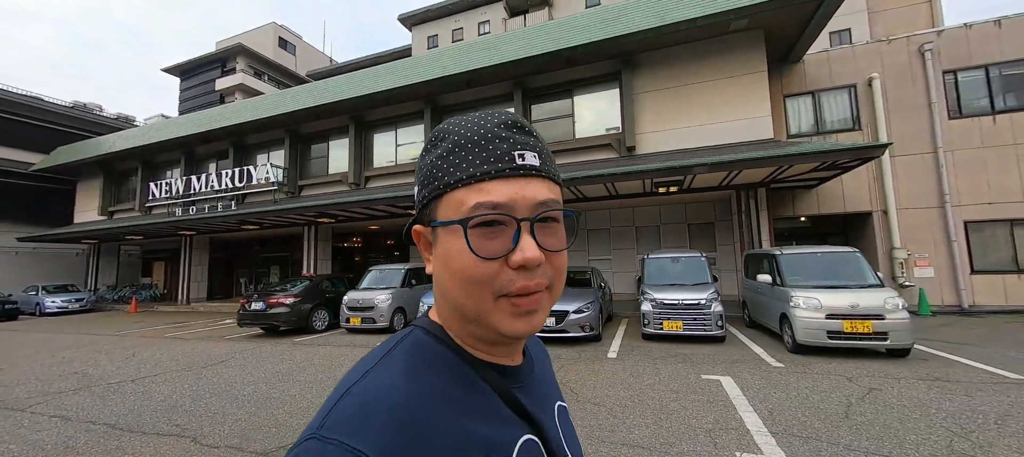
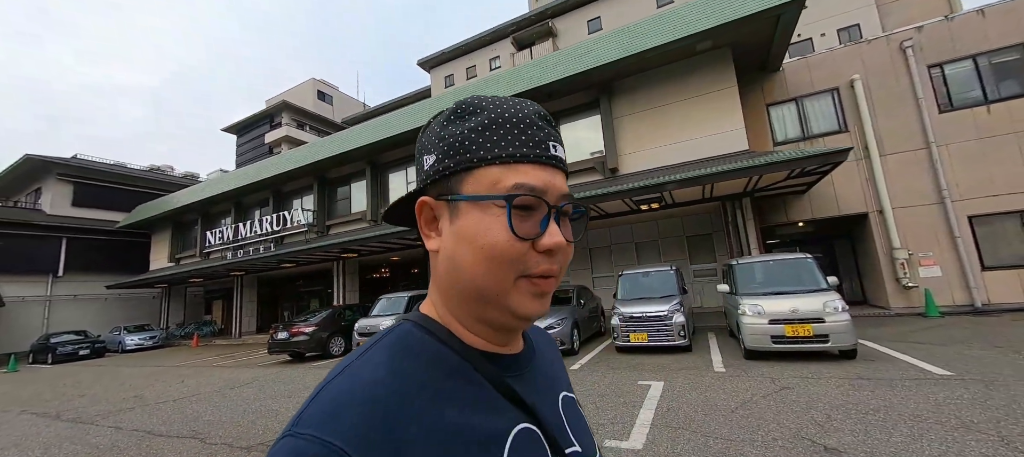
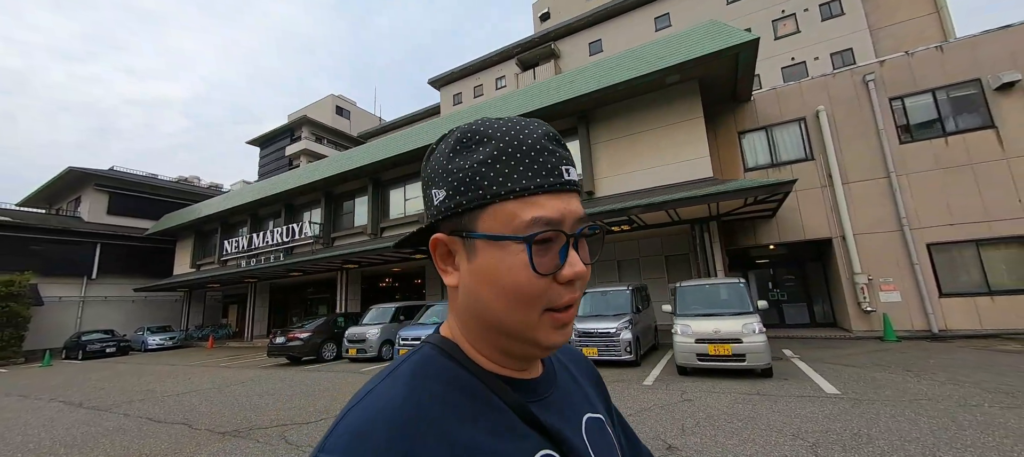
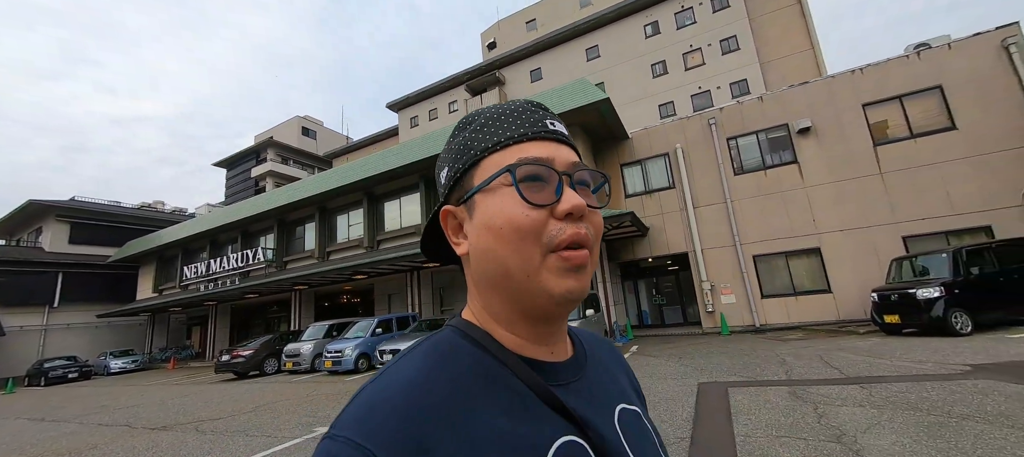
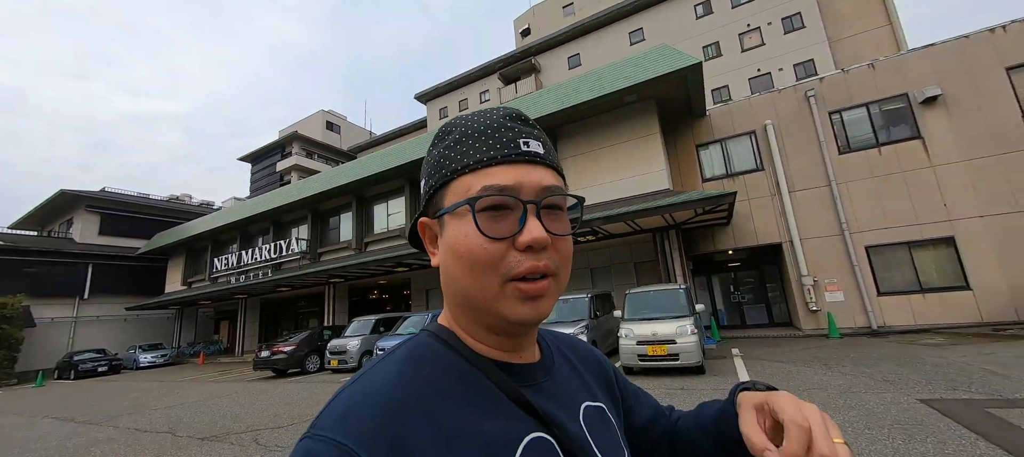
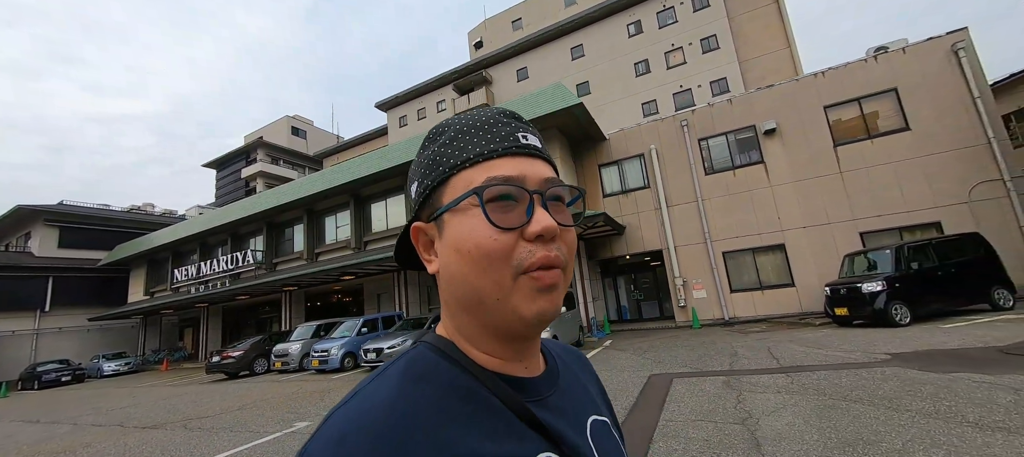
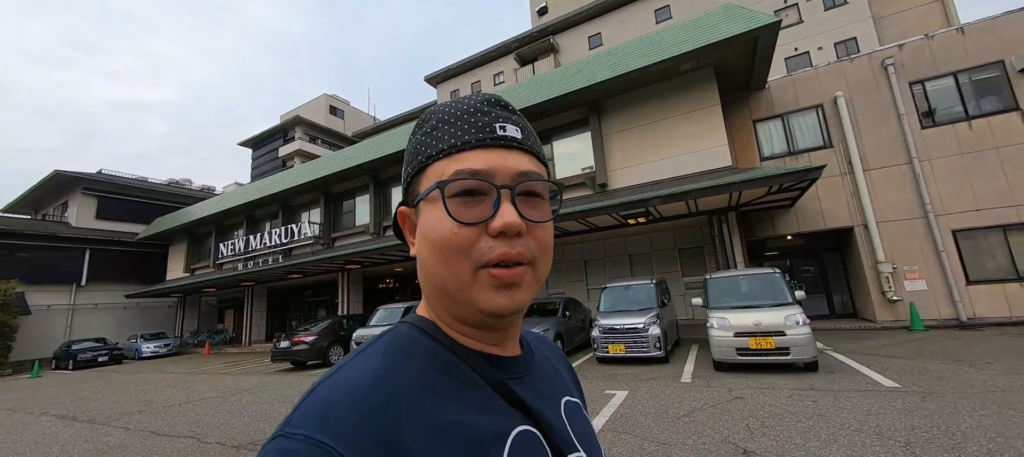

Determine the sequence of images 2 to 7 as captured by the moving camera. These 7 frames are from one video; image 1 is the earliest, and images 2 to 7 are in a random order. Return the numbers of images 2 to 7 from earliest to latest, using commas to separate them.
2, 7, 3, 5, 4, 6
